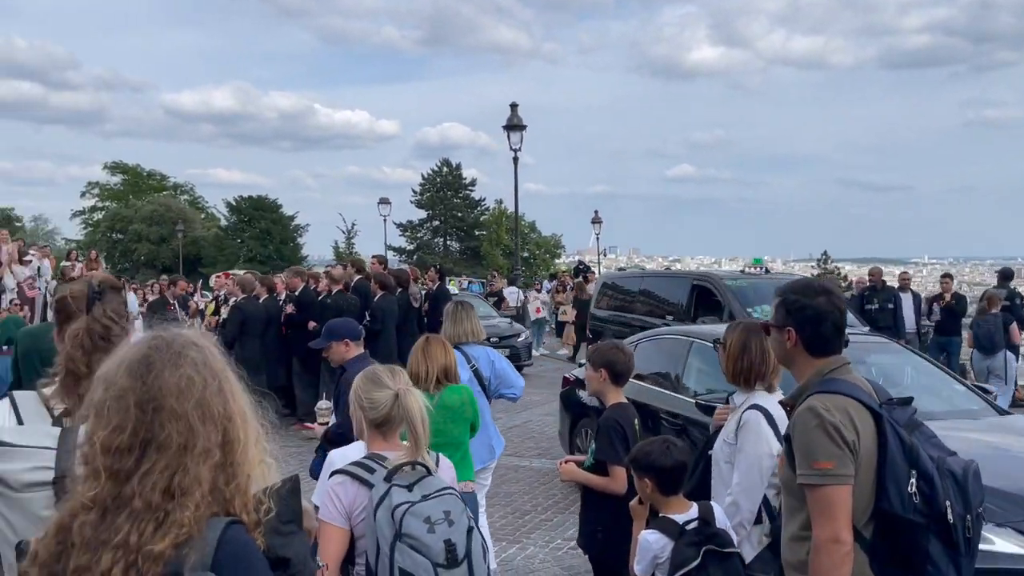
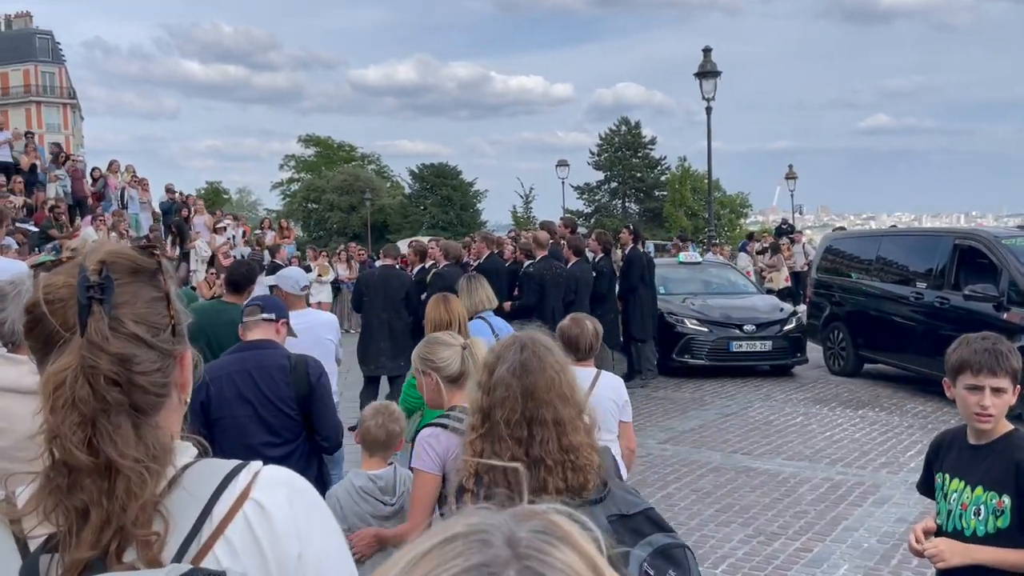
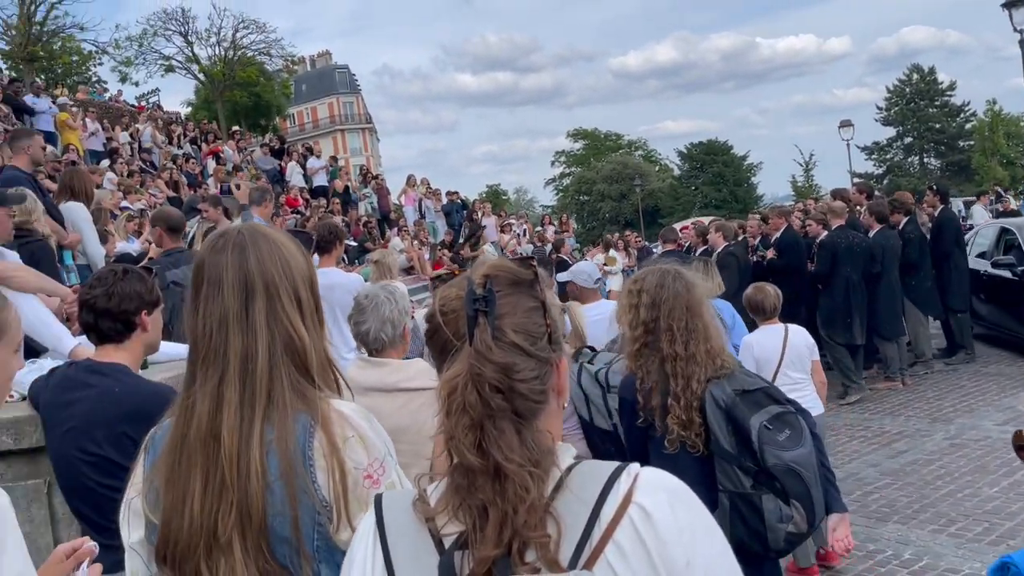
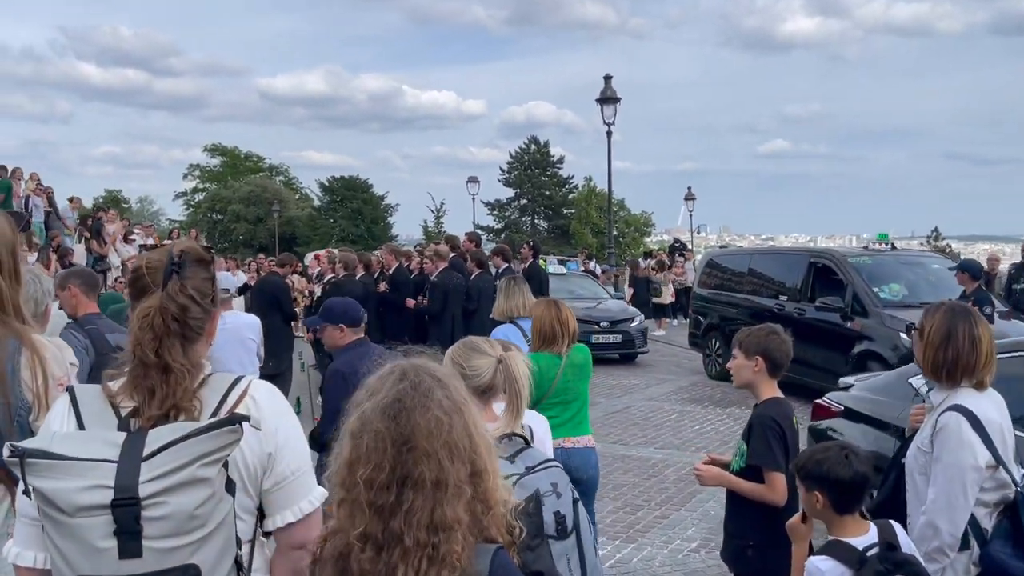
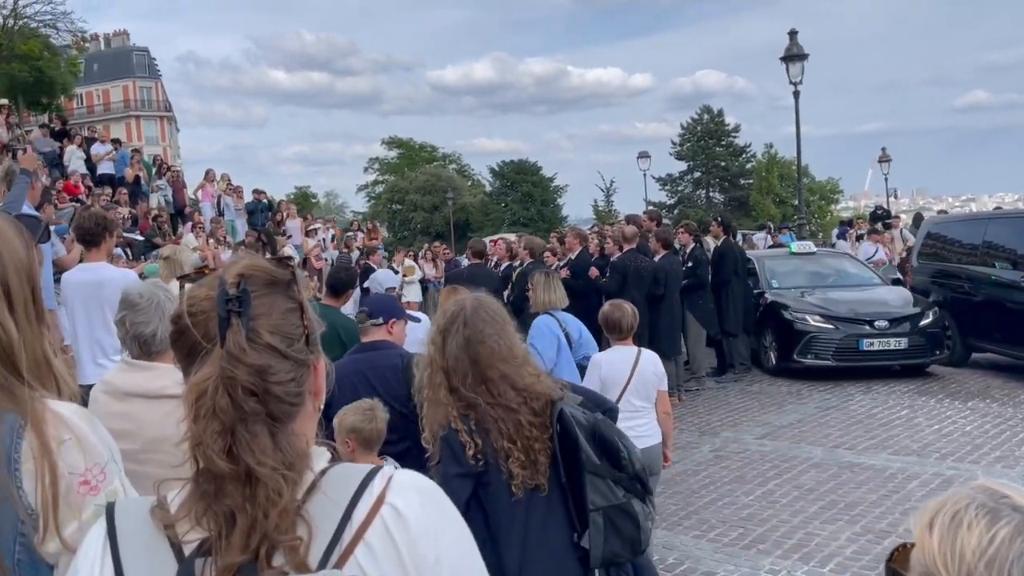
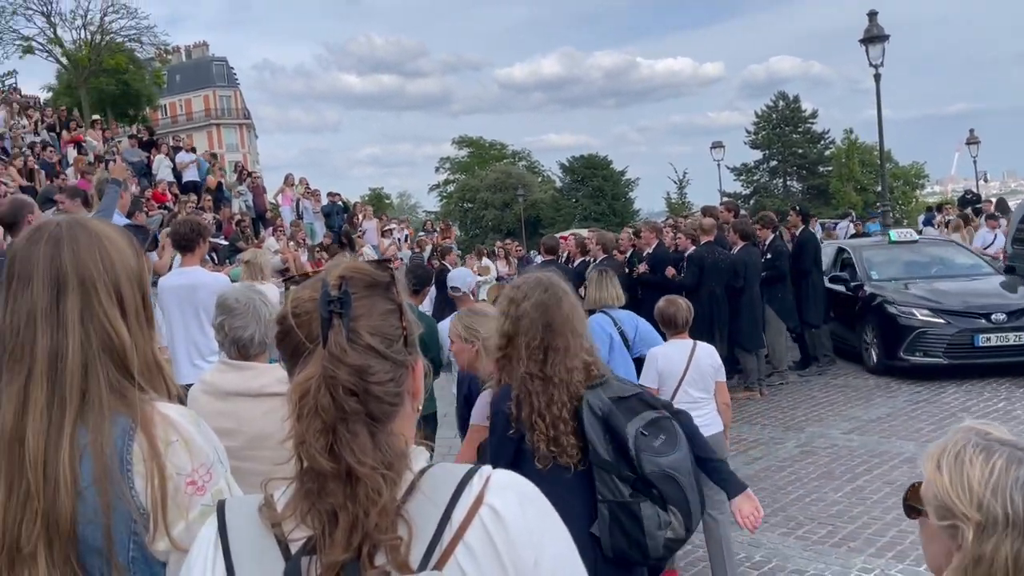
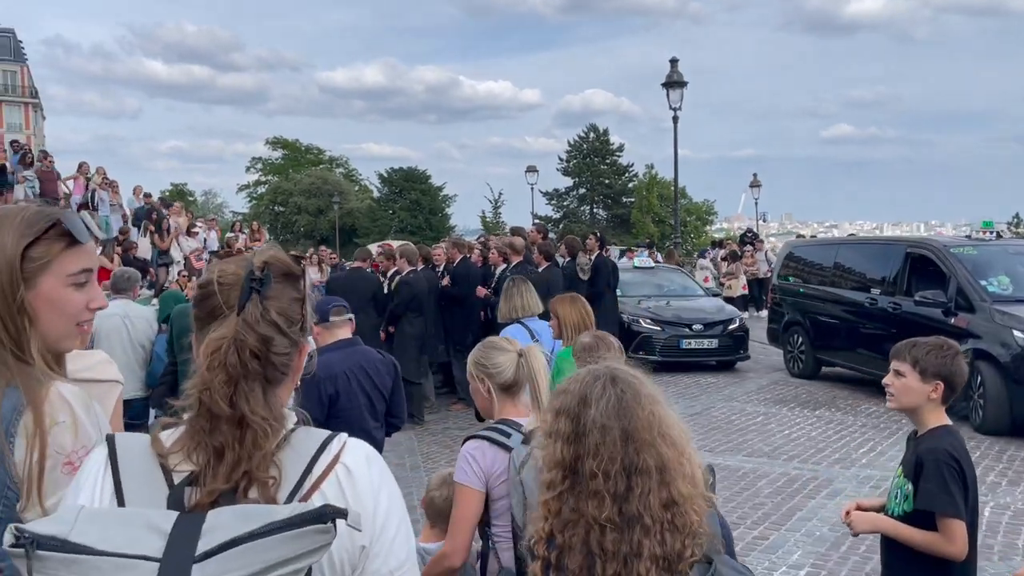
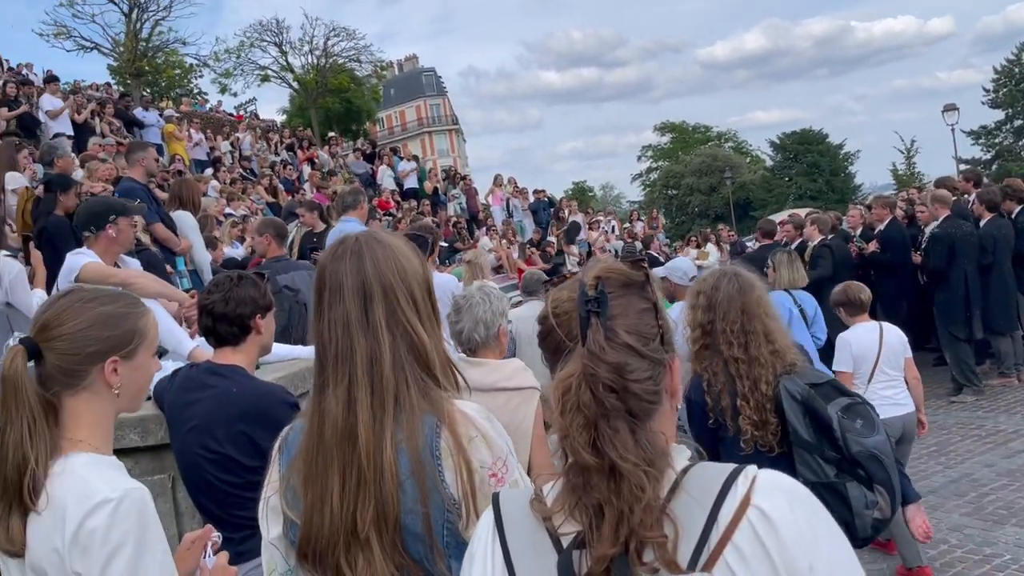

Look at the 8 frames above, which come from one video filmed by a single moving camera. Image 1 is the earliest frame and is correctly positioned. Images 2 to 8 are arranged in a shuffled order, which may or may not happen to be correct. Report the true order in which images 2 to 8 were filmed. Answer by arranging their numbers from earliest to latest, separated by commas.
4, 7, 2, 5, 6, 3, 8
